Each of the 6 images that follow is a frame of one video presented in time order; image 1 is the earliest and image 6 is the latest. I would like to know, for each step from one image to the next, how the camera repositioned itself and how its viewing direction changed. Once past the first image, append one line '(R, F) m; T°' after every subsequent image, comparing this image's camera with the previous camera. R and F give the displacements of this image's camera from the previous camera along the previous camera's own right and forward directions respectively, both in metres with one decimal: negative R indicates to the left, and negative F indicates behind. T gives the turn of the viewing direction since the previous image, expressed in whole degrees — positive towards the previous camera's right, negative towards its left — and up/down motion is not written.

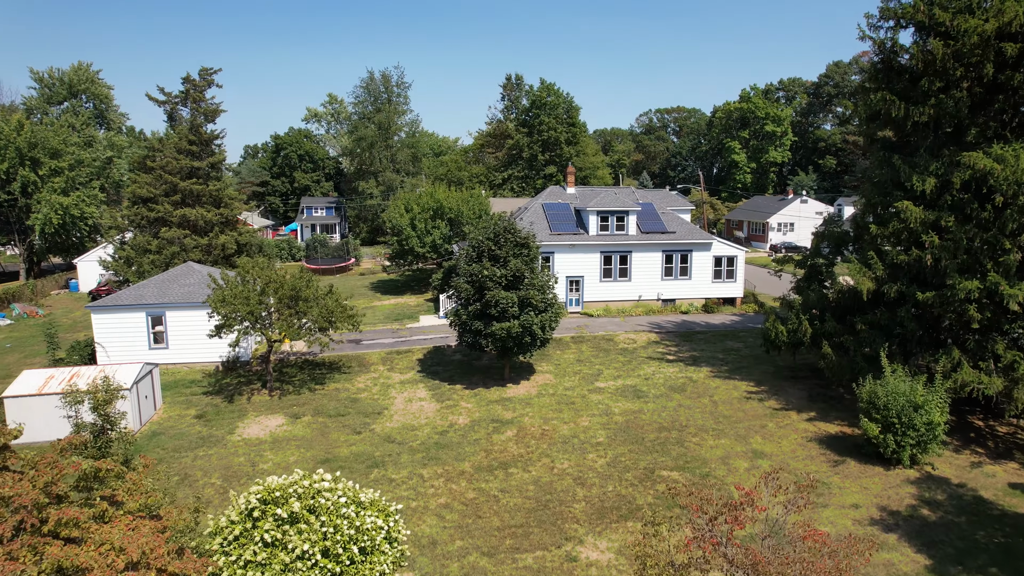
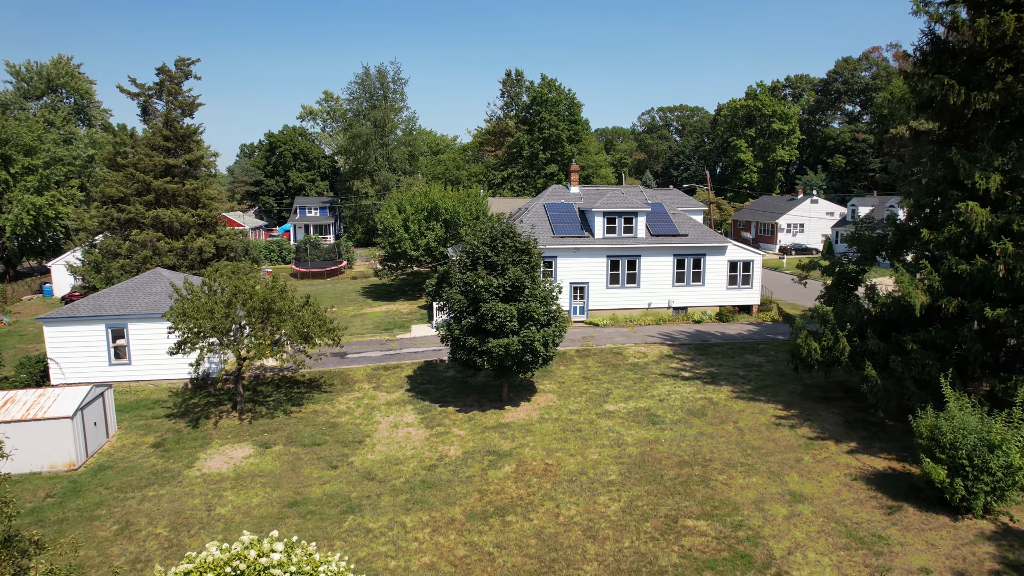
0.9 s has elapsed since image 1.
(+0.1, +2.1) m; 0°
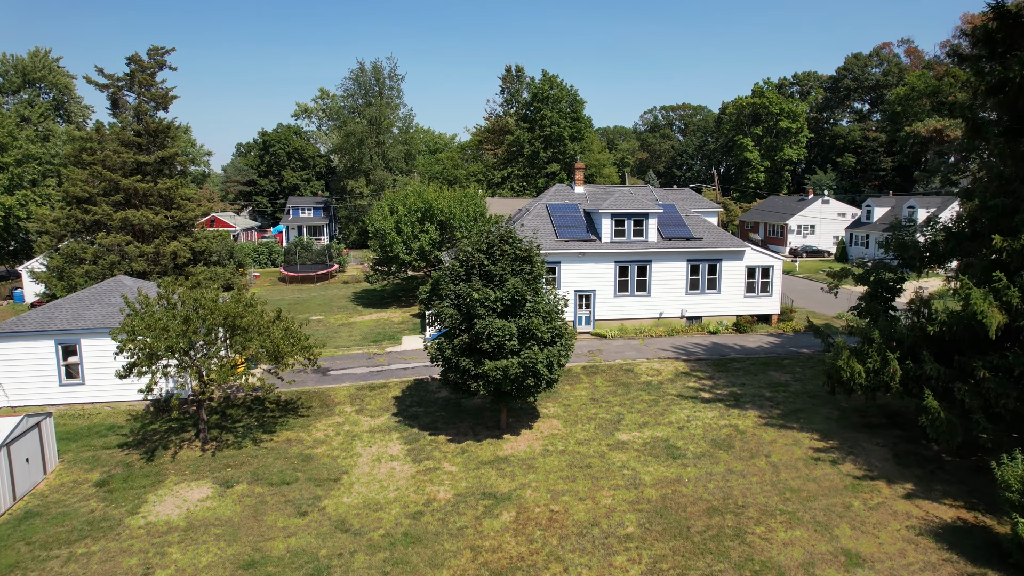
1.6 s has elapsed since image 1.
(0.0, +2.1) m; 0°
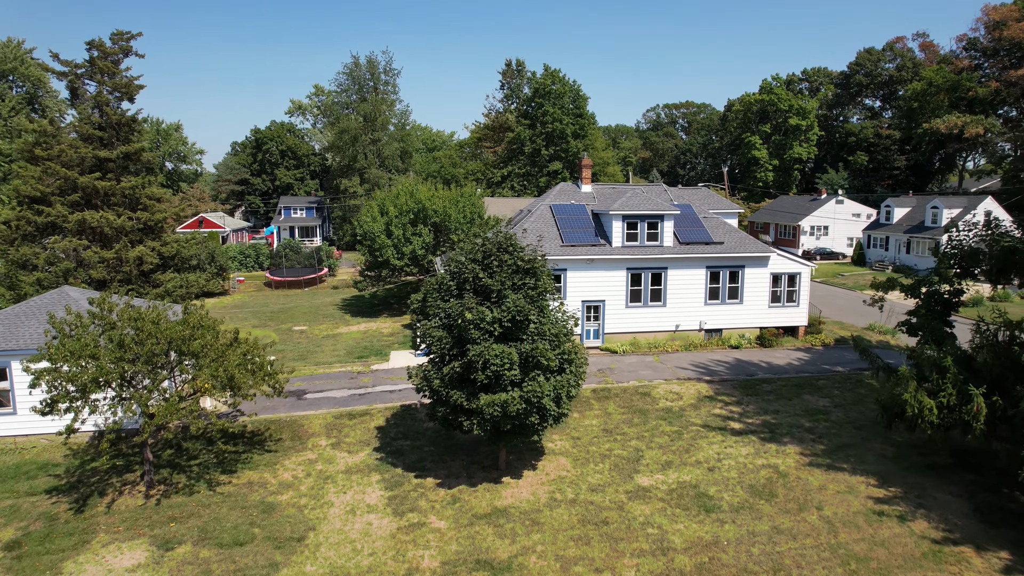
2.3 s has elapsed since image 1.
(0.0, +2.4) m; 0°
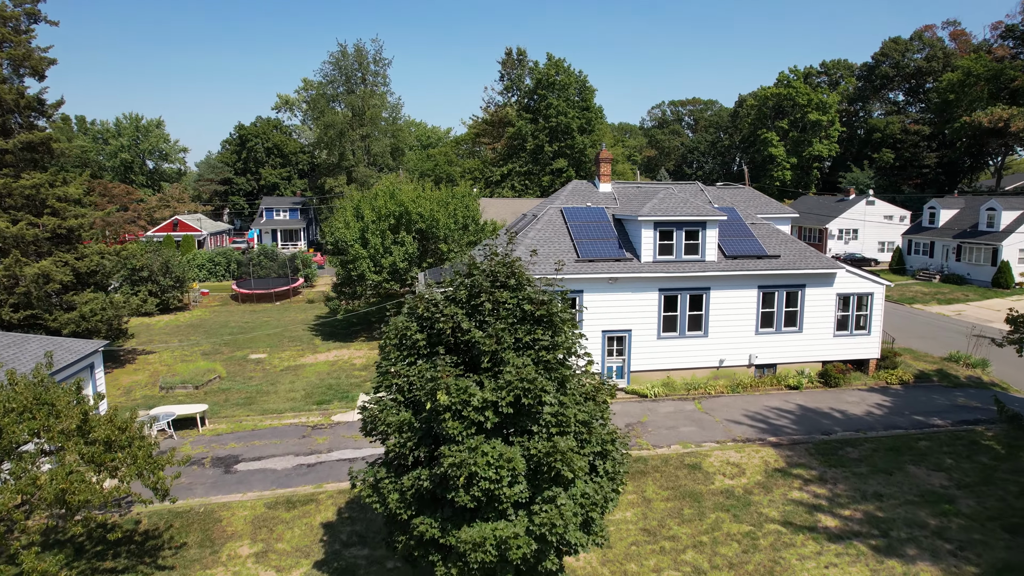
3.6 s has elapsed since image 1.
(0.0, +4.7) m; 0°
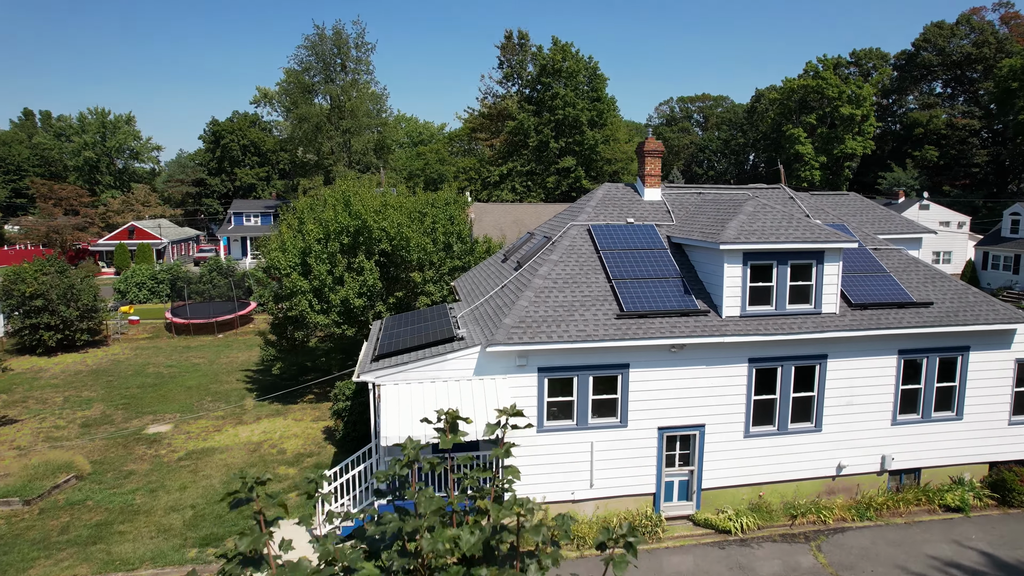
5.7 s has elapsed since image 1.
(0.0, +6.6) m; 0°
